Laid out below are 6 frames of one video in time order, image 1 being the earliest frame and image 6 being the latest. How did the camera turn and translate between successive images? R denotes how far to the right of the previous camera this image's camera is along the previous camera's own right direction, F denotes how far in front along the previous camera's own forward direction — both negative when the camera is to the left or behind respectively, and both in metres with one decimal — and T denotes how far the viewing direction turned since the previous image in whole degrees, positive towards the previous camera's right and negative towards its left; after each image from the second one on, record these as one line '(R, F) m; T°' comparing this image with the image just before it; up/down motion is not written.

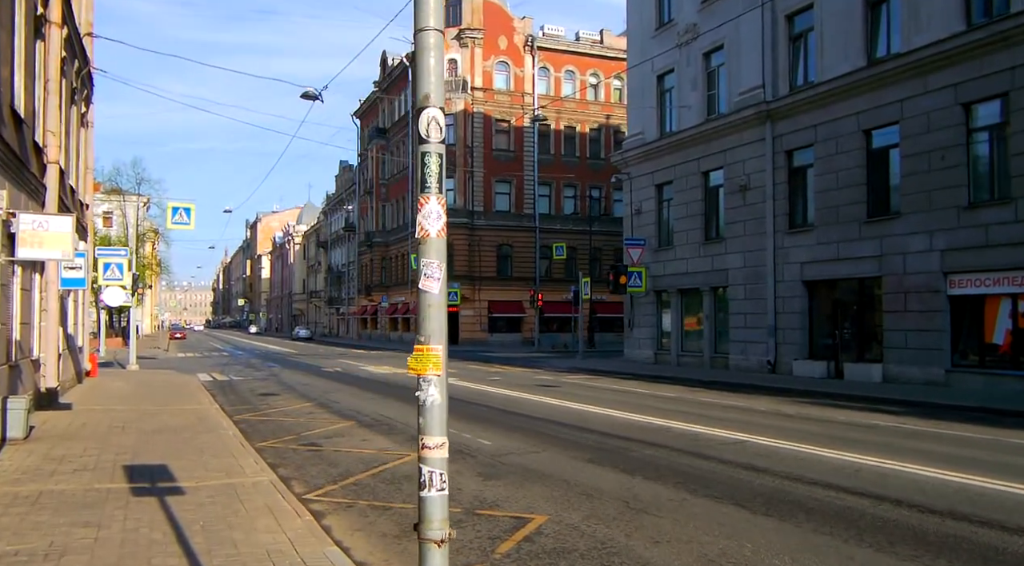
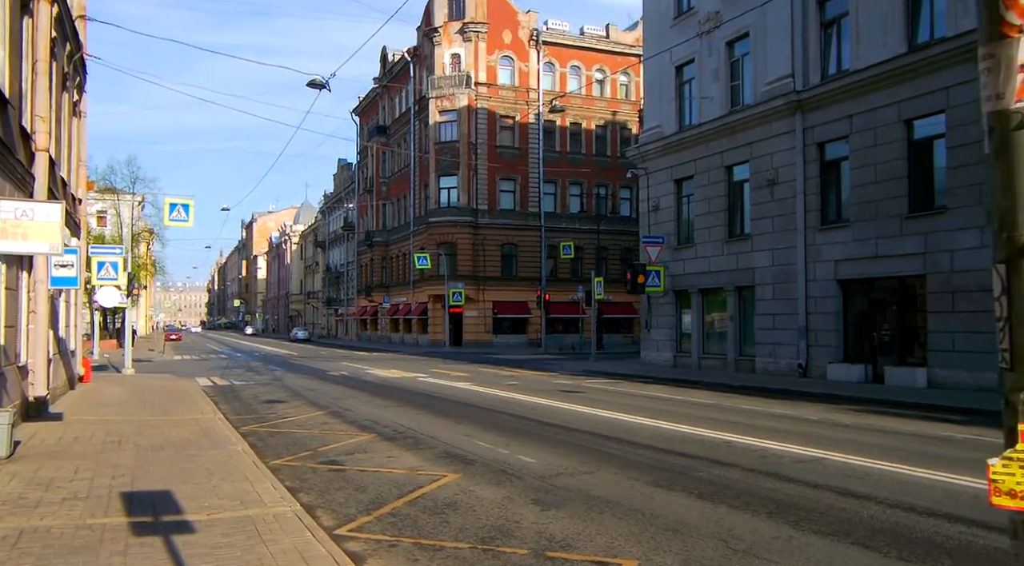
(-0.7, +1.3) m; 0°
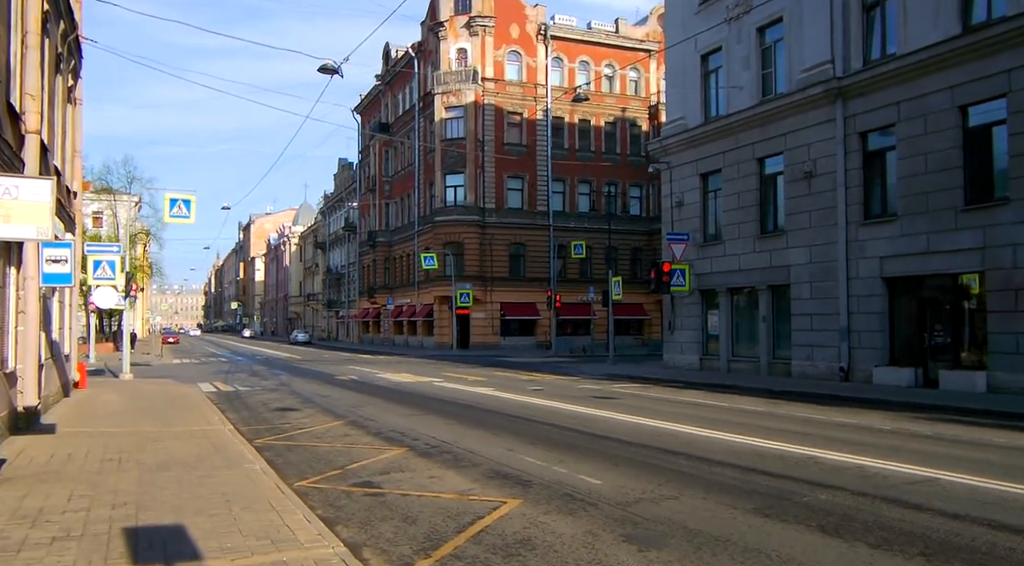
(-0.8, +1.4) m; 0°
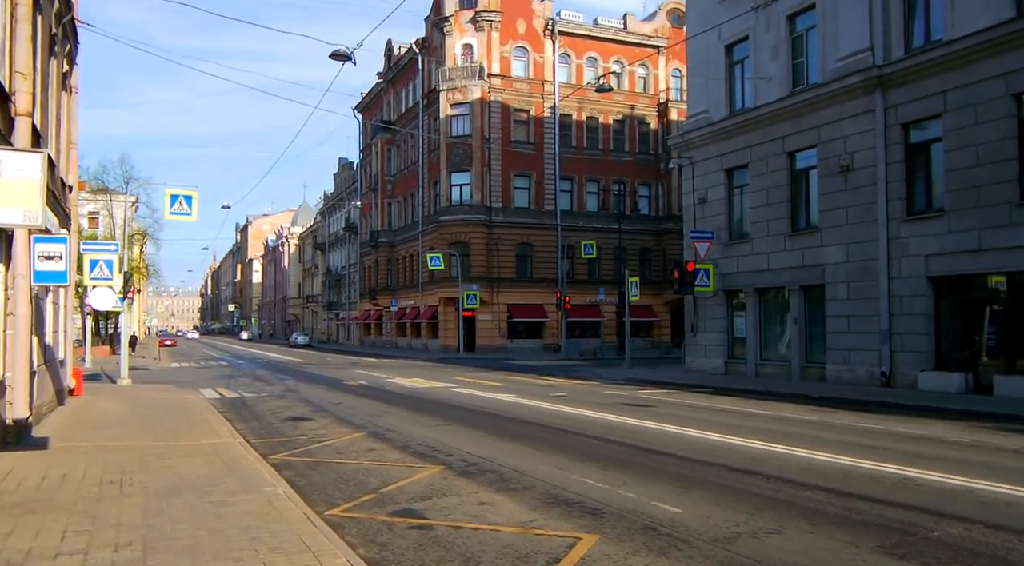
(-0.7, +1.2) m; 0°
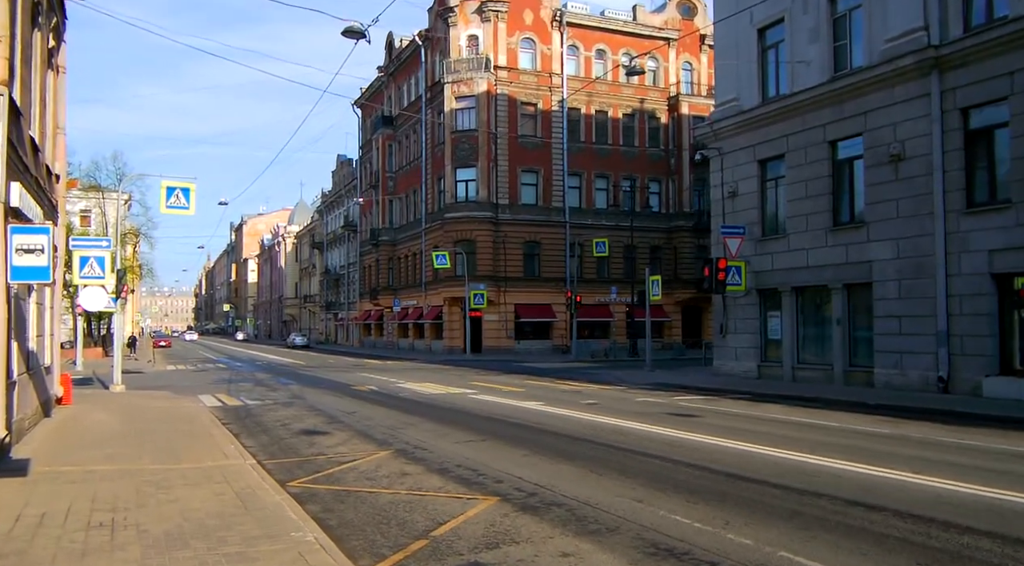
(-0.8, +1.6) m; 0°
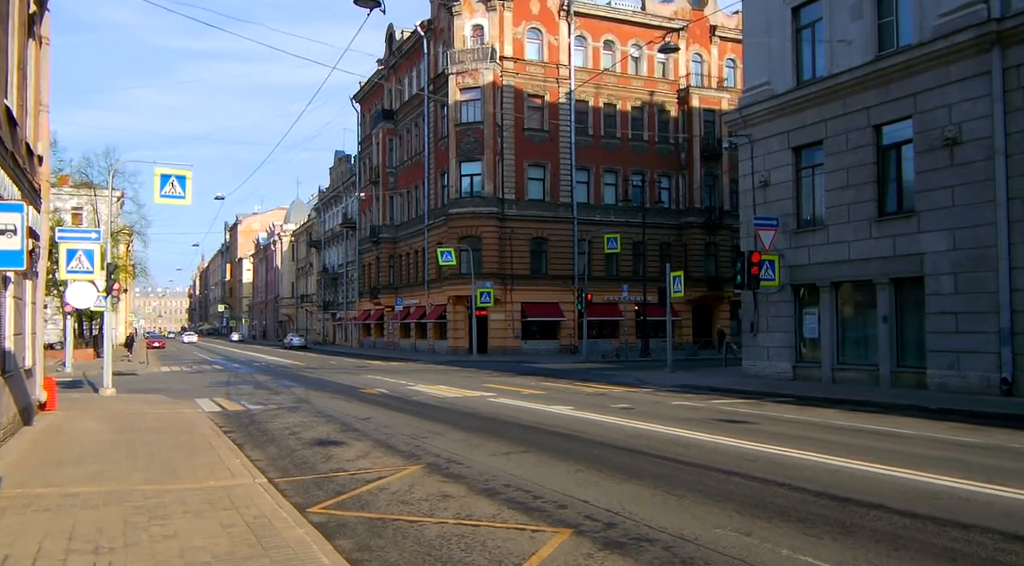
(-0.7, +1.6) m; 0°
